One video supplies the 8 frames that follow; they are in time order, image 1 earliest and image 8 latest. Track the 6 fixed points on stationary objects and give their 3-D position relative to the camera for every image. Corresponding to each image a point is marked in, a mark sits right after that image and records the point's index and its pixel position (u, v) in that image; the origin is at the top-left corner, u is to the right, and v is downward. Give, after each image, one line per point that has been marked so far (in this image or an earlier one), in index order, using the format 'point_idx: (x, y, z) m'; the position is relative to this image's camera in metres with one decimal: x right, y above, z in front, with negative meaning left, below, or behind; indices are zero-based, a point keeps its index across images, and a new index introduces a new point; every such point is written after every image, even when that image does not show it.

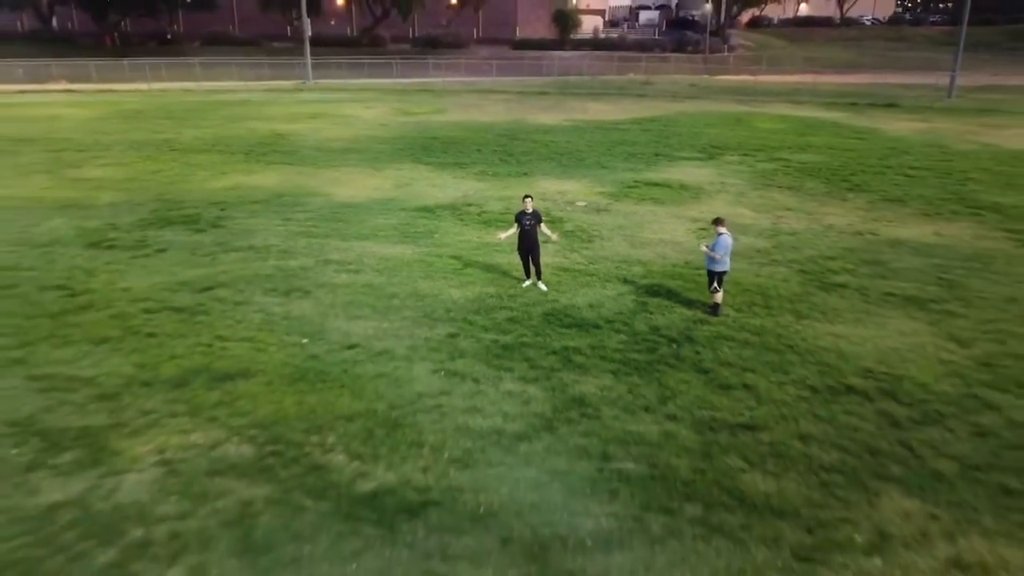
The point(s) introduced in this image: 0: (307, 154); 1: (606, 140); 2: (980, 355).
0: (-4.1, +2.7, +16.6) m
1: (+2.1, +3.3, +18.2) m
2: (+4.1, -0.6, +7.2) m
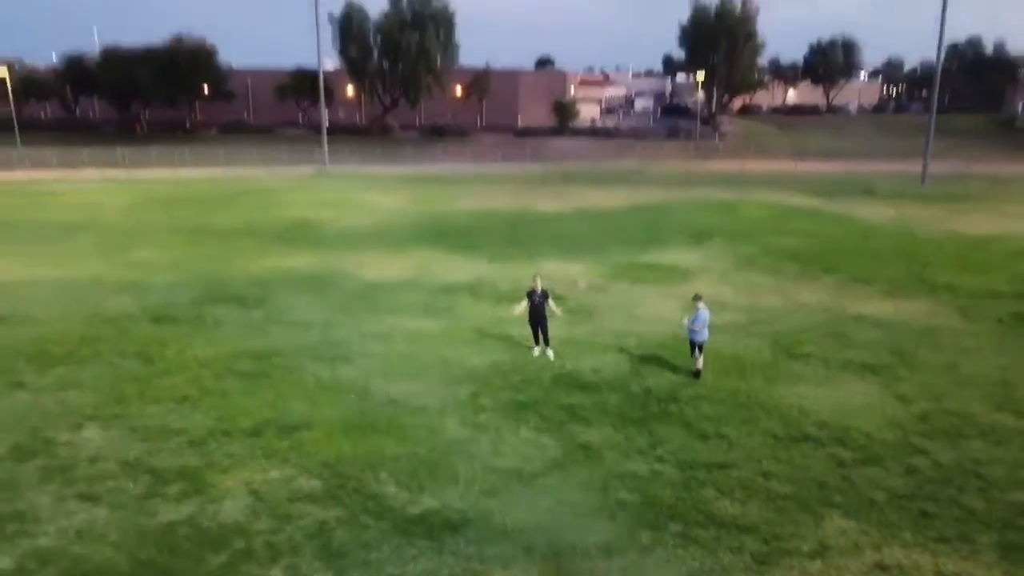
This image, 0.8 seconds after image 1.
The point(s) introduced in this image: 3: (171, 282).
0: (-3.9, +1.1, +18.2) m
1: (+2.2, +1.5, +19.9) m
2: (+4.2, -1.3, +8.6) m
3: (-5.8, +0.1, +14.0) m
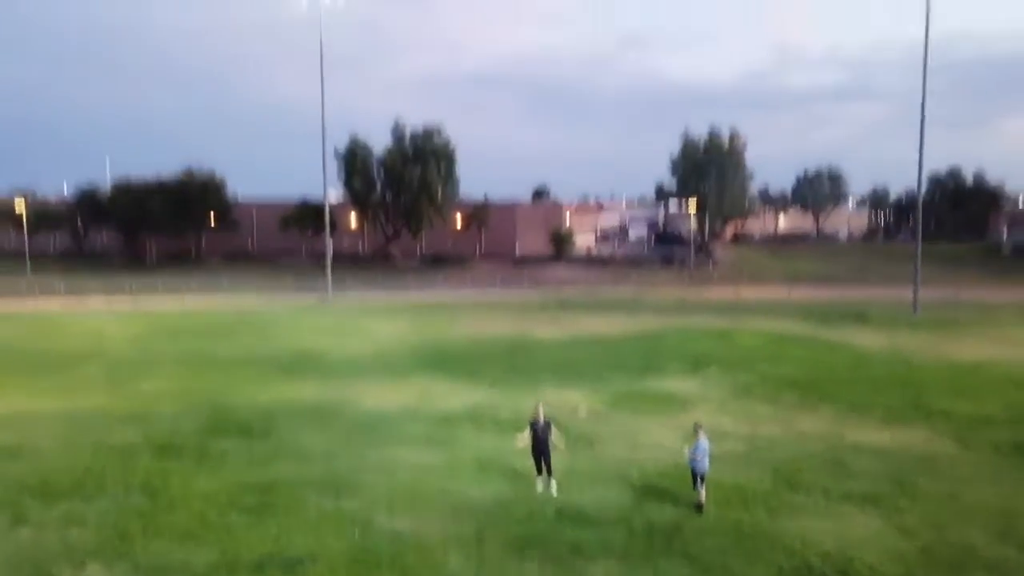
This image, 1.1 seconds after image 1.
0: (-3.9, -1.8, +18.5) m
1: (+2.2, -1.6, +20.2) m
2: (+4.3, -2.7, +8.6) m
3: (-5.7, -2.1, +14.1) m
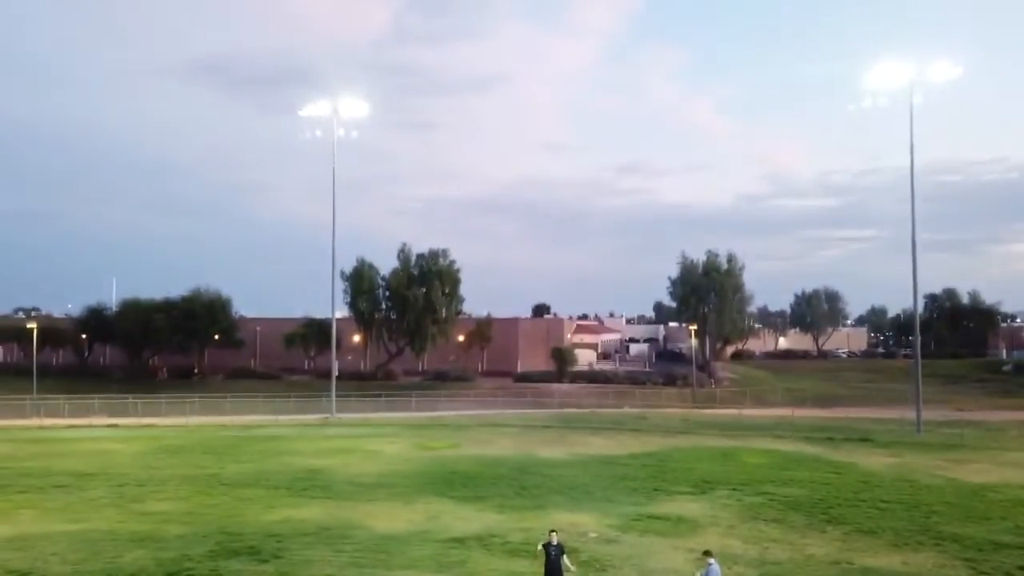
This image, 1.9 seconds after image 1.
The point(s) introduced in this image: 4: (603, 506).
0: (-3.8, -4.5, +18.5) m
1: (+2.4, -4.5, +20.2) m
2: (+4.4, -4.0, +8.6) m
3: (-5.6, -4.2, +14.1) m
4: (+1.8, -4.4, +16.5) m
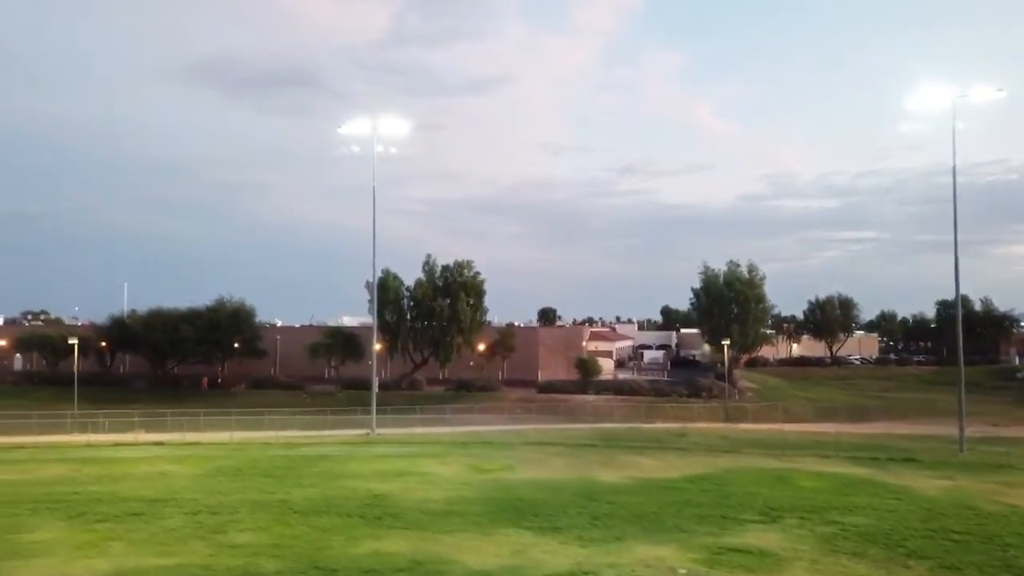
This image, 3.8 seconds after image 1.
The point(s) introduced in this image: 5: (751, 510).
0: (-2.2, -5.2, +18.7) m
1: (+4.0, -5.2, +20.4) m
2: (+6.0, -4.7, +8.8) m
3: (-4.0, -4.9, +14.4) m
4: (+3.4, -5.1, +16.7) m
5: (+5.6, -5.2, +19.3) m
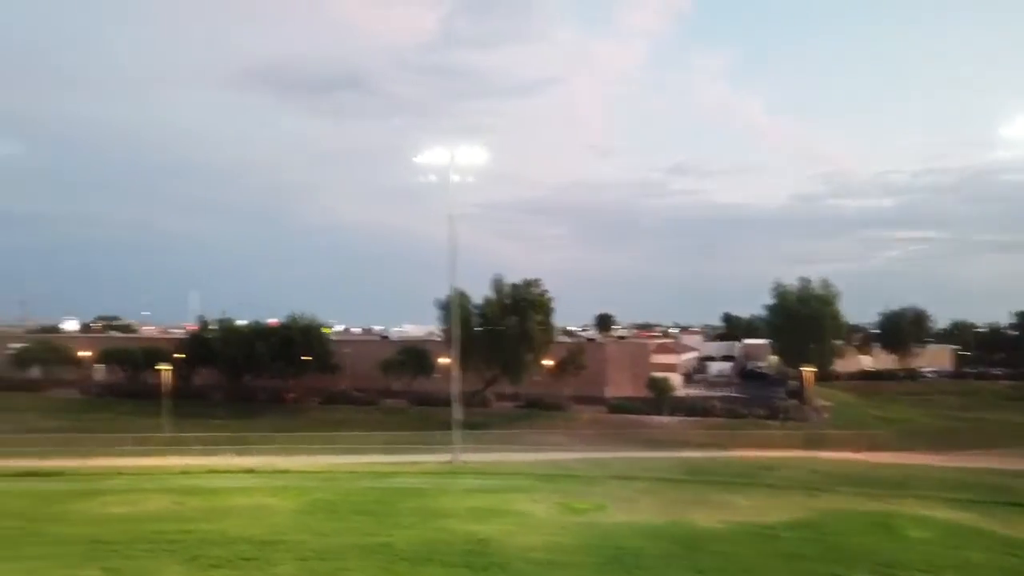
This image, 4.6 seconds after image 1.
0: (+0.2, -6.3, +18.7) m
1: (+6.4, -6.4, +20.1) m
2: (+7.8, -5.8, +8.4) m
3: (-1.9, -6.0, +14.5) m
4: (+5.7, -6.2, +16.4) m
5: (+8.0, -6.4, +18.9) m
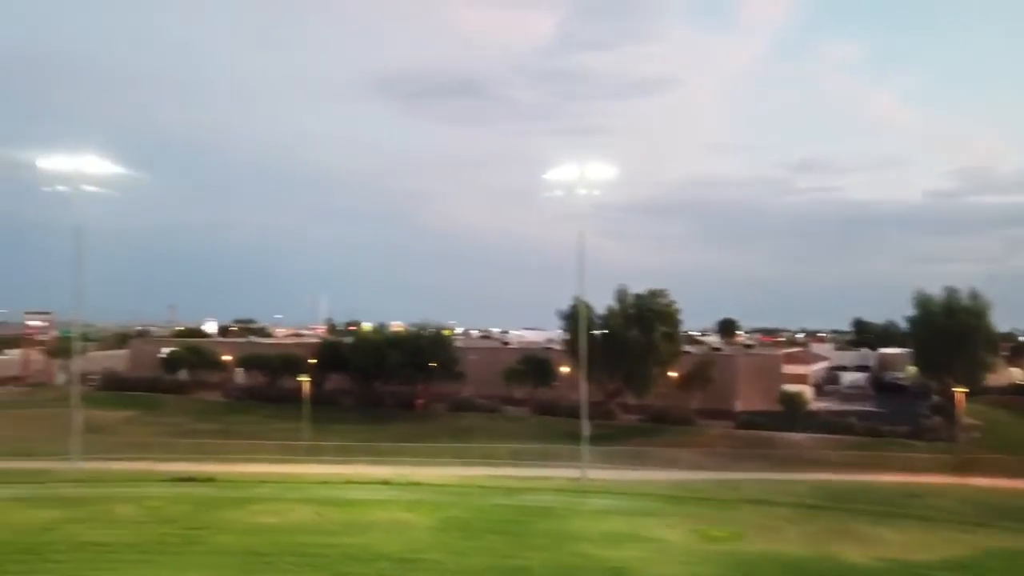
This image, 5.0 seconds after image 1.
0: (+3.3, -7.0, +18.4) m
1: (+9.7, -7.0, +18.9) m
2: (+9.4, -6.4, +7.1) m
3: (+0.7, -6.7, +14.6) m
4: (+8.4, -6.8, +15.4) m
5: (+11.0, -7.0, +17.5) m
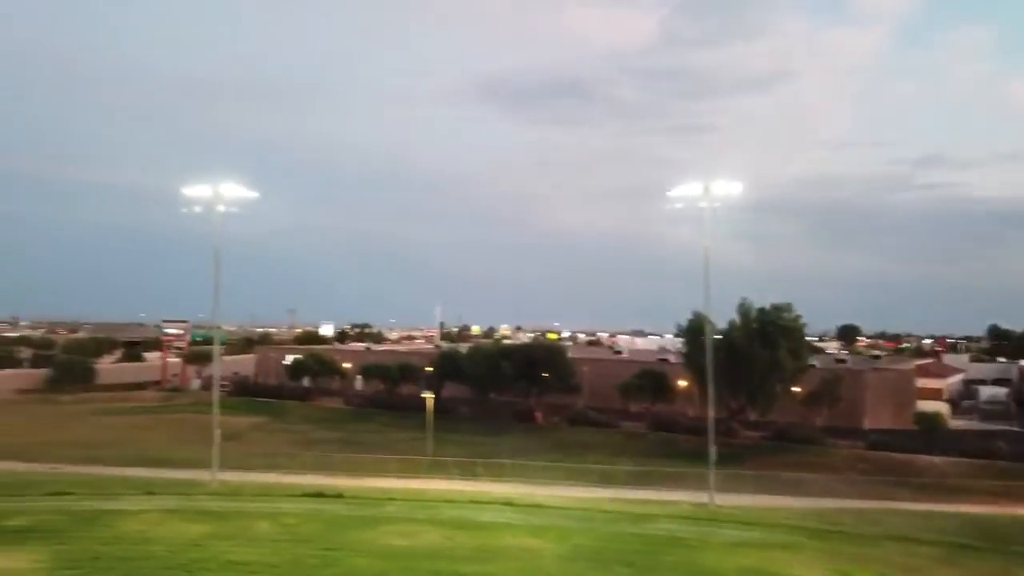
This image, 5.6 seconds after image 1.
0: (+6.3, -7.7, +17.6) m
1: (+12.7, -7.8, +17.2) m
2: (+10.9, -7.2, +5.6) m
3: (+3.2, -7.5, +14.1) m
4: (+11.0, -7.6, +13.9) m
5: (+13.9, -7.8, +15.7) m
